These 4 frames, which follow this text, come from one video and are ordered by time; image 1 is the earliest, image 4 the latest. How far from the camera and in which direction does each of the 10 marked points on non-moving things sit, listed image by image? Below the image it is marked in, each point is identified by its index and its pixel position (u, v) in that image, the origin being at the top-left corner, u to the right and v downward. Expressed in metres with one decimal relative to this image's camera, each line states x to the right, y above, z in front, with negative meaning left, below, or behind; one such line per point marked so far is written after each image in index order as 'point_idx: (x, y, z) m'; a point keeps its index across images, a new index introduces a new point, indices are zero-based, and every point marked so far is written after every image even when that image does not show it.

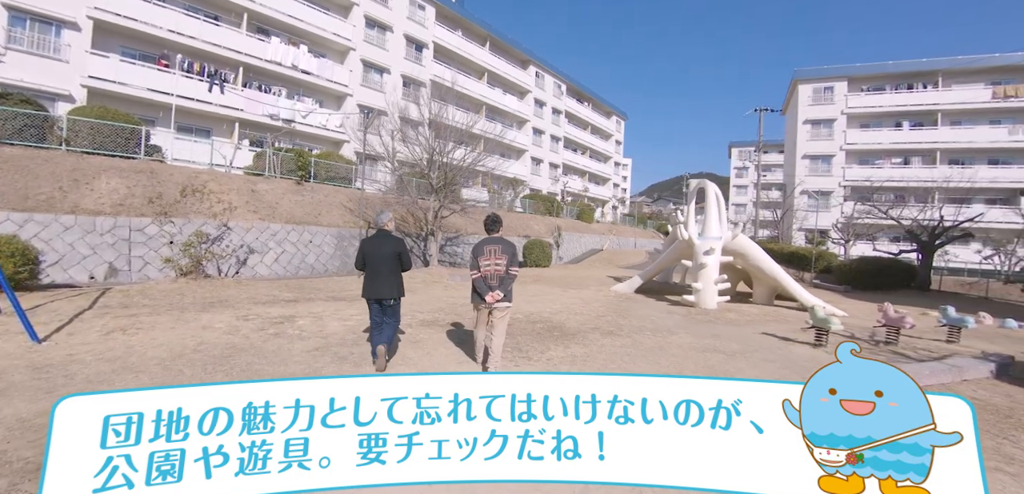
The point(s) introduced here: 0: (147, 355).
0: (-3.4, -1.0, +3.9) m
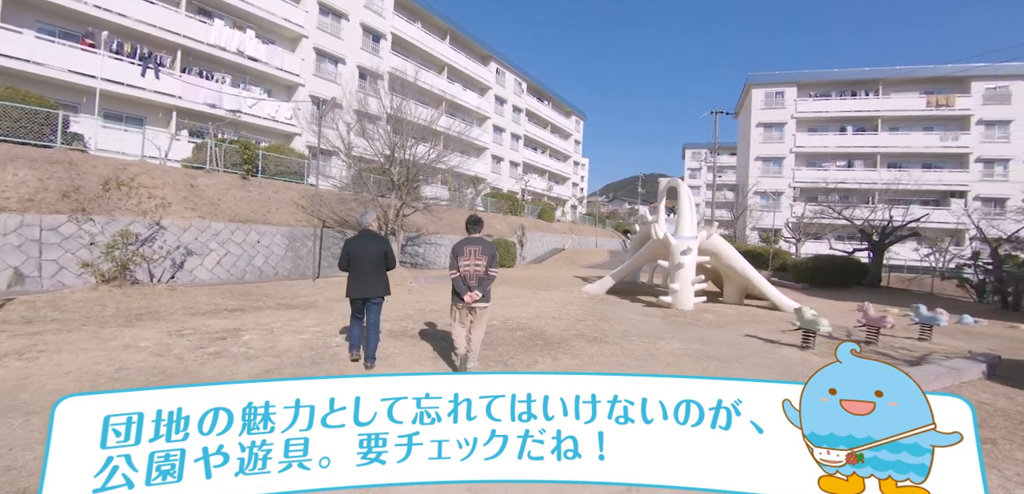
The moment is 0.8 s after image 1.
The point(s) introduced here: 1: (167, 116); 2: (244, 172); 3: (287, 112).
0: (-3.5, -1.0, +3.1) m
1: (-12.8, +4.9, +15.6) m
2: (-8.4, +2.4, +13.2) m
3: (-9.7, +5.8, +18.1) m
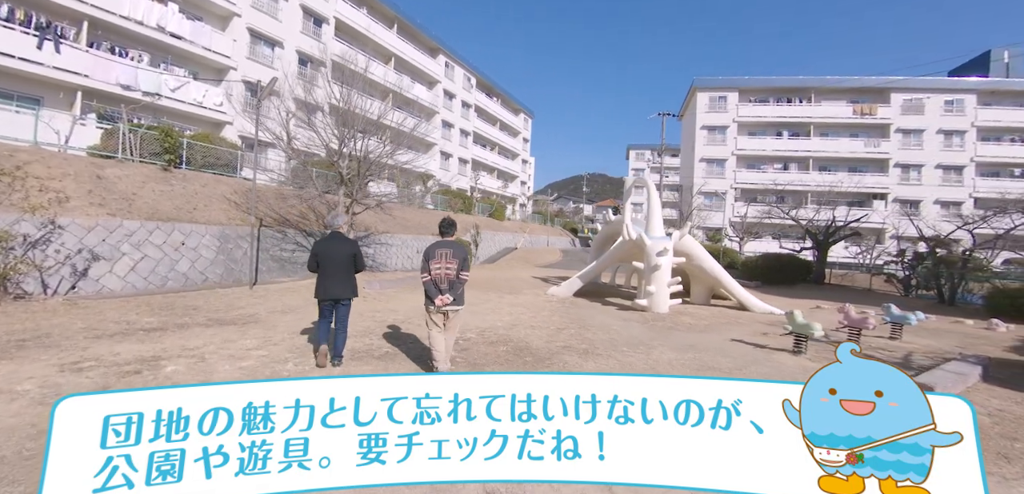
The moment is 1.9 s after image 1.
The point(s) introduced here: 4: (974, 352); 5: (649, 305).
0: (-3.4, -1.1, +2.2) m
1: (-14.2, +4.8, +13.4) m
2: (-9.5, +2.3, +11.5) m
3: (-11.4, +5.8, +16.2) m
4: (+5.9, -1.3, +5.4) m
5: (+2.4, -1.0, +7.3) m
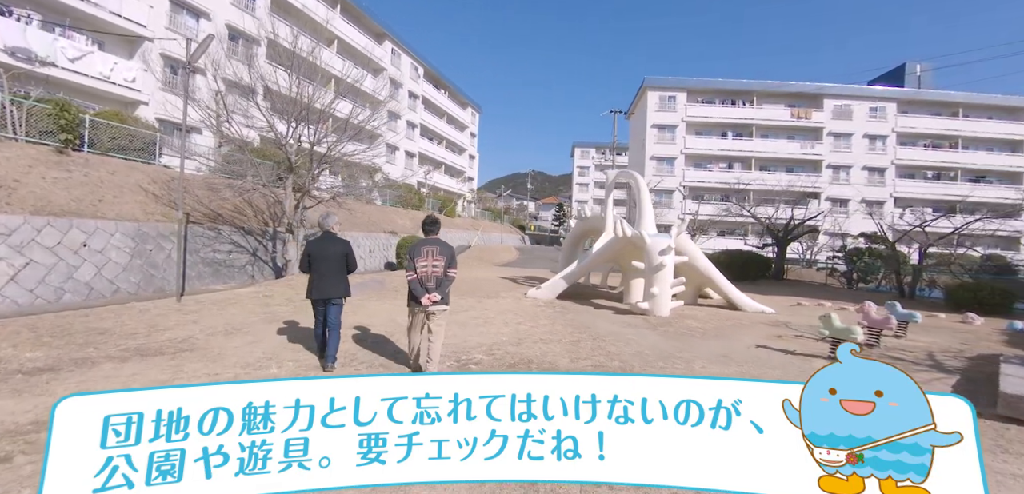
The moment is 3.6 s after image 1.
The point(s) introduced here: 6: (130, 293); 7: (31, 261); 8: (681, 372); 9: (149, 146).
0: (-2.9, -1.2, +0.9) m
1: (-15.1, +4.8, +10.7) m
2: (-10.1, +2.3, +9.4) m
3: (-12.6, +5.8, +13.8) m
4: (+5.9, -1.3, +5.3) m
5: (+2.2, -1.0, +6.7) m
6: (-6.9, -0.8, +7.6) m
7: (-7.3, -0.2, +6.4) m
8: (+1.5, -1.2, +3.9) m
9: (-9.7, +2.7, +11.3) m
